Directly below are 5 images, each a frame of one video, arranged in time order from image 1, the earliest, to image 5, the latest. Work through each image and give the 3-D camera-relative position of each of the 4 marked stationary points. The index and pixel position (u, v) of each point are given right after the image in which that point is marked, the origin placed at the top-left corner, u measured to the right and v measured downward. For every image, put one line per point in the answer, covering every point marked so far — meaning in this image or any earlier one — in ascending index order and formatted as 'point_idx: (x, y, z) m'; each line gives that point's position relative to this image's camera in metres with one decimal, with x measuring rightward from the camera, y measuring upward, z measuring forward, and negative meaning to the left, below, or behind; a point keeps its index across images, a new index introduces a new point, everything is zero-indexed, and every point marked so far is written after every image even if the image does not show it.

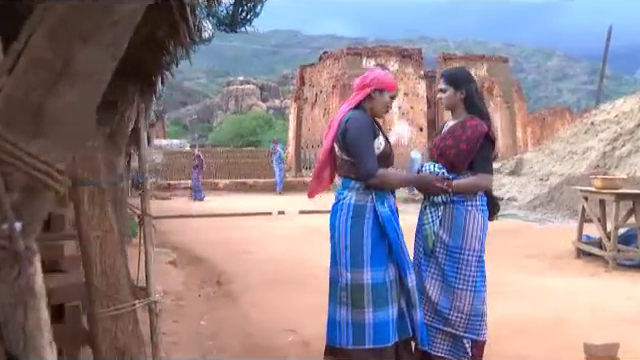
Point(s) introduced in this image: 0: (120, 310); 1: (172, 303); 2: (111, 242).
0: (-1.3, -0.8, +5.4) m
1: (-1.3, -1.0, +6.9) m
2: (-1.4, -0.4, +5.4) m
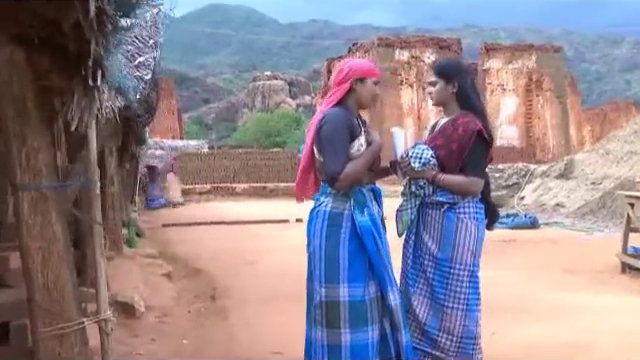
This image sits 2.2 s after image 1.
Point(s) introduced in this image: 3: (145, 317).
0: (-1.5, -0.9, +4.8) m
1: (-1.3, -1.1, +6.3) m
2: (-1.6, -0.4, +4.8) m
3: (-1.4, -1.1, +6.3) m
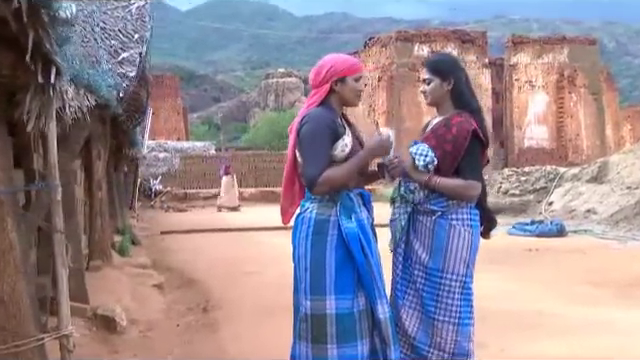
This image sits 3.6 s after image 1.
0: (-1.6, -0.9, +4.4) m
1: (-1.3, -1.1, +5.9) m
2: (-1.7, -0.5, +4.4) m
3: (-1.4, -1.1, +5.9) m
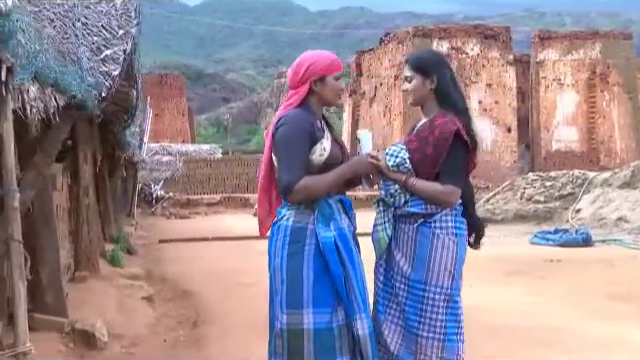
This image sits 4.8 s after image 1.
0: (-1.7, -0.9, +4.1) m
1: (-1.3, -1.2, +5.5) m
2: (-1.8, -0.5, +4.1) m
3: (-1.4, -1.1, +5.5) m
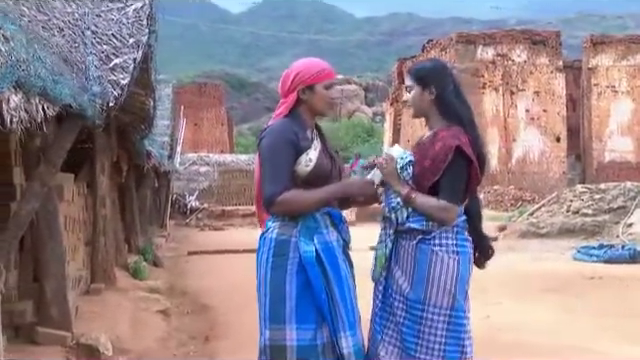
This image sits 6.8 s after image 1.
0: (-1.8, -1.0, +4.1) m
1: (-1.2, -1.2, +5.5) m
2: (-1.8, -0.5, +4.1) m
3: (-1.3, -1.2, +5.5) m
